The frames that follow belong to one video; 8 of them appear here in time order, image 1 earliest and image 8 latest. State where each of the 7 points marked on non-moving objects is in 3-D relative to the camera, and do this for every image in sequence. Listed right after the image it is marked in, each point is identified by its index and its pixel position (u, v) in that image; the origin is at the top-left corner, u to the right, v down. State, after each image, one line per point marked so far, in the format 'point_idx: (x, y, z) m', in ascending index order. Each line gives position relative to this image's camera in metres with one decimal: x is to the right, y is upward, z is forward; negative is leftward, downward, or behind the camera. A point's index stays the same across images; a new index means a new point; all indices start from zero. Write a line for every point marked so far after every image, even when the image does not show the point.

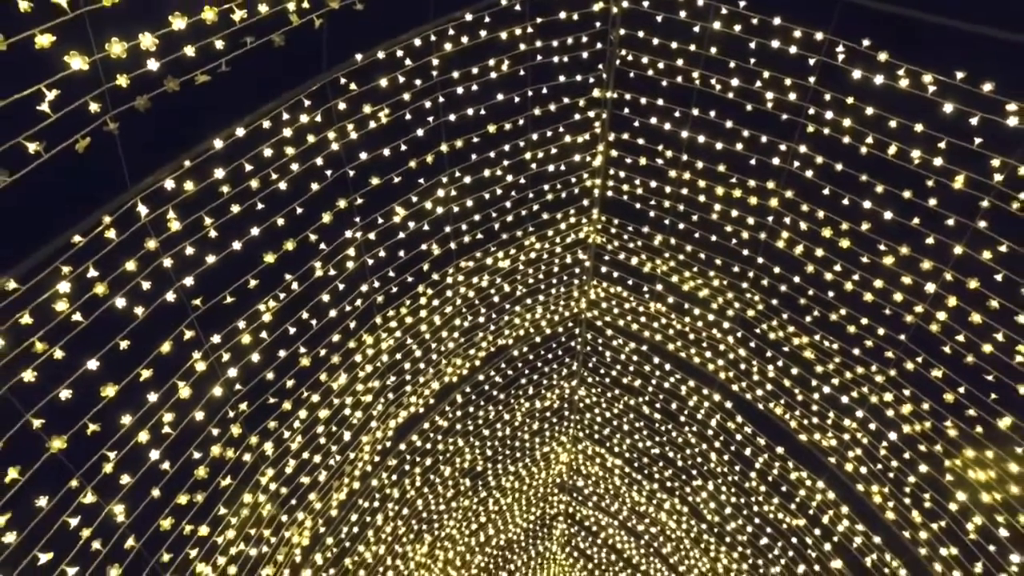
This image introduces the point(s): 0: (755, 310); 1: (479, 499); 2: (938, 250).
0: (+4.0, -0.2, +10.7) m
1: (-0.7, -4.4, +14.6) m
2: (+5.7, +0.5, +8.8) m
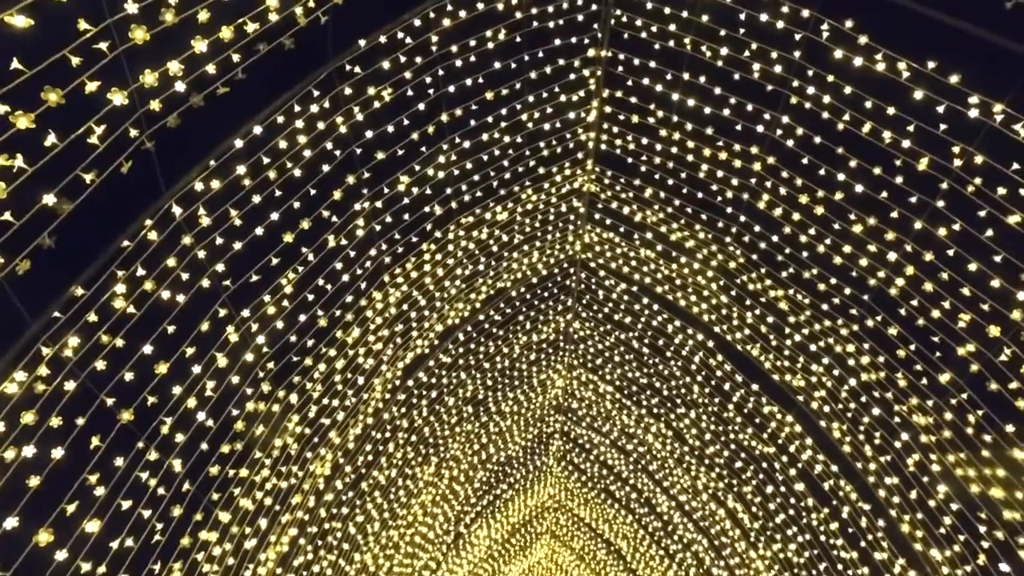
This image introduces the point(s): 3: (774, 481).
0: (+4.0, +0.6, +11.5) m
1: (-0.7, -3.1, +16.0) m
2: (+5.6, +1.0, +9.5) m
3: (+5.7, -4.0, +14.3) m
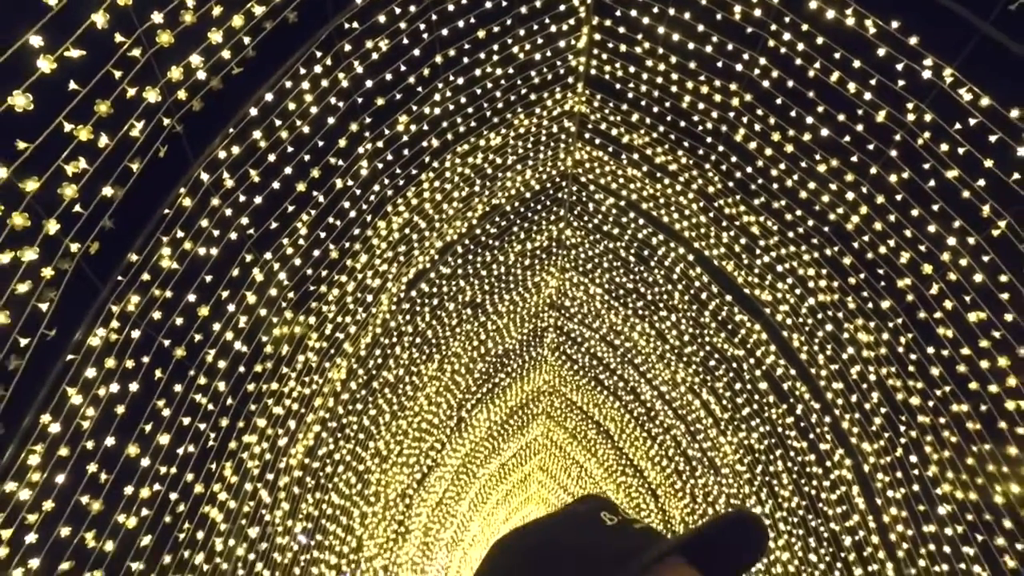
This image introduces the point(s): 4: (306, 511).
0: (+3.8, +1.9, +12.4) m
1: (-0.8, -0.8, +17.5) m
2: (+5.4, +1.9, +10.4) m
3: (+5.6, -2.1, +16.0) m
4: (-3.9, -4.2, +12.4) m
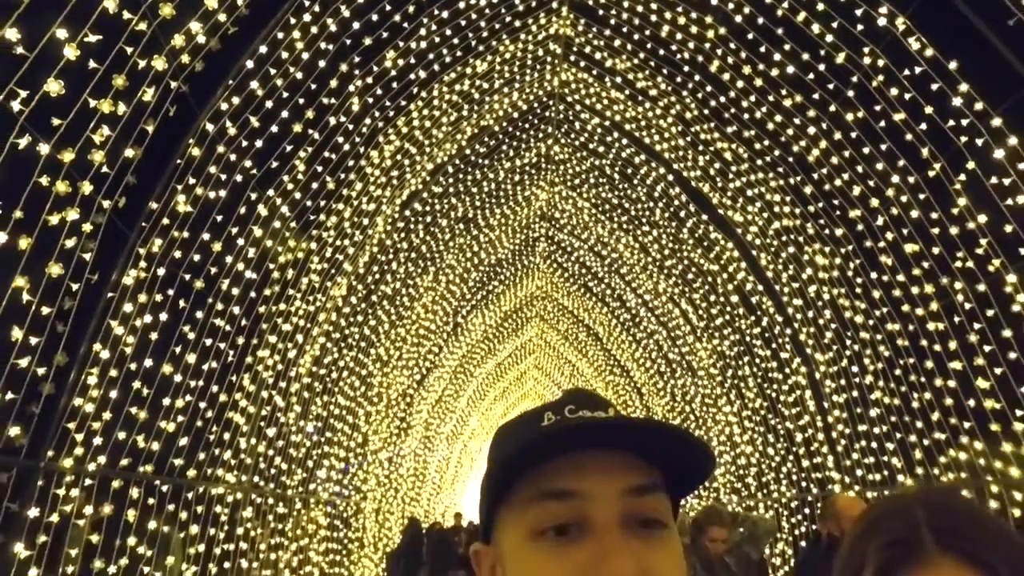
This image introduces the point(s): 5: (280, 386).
0: (+3.6, +3.4, +13.1) m
1: (-1.1, +1.5, +18.6) m
2: (+5.1, +3.1, +11.0) m
3: (+5.3, 0.0, +17.2) m
4: (-4.2, -2.6, +14.0) m
5: (-4.3, -1.8, +12.3) m
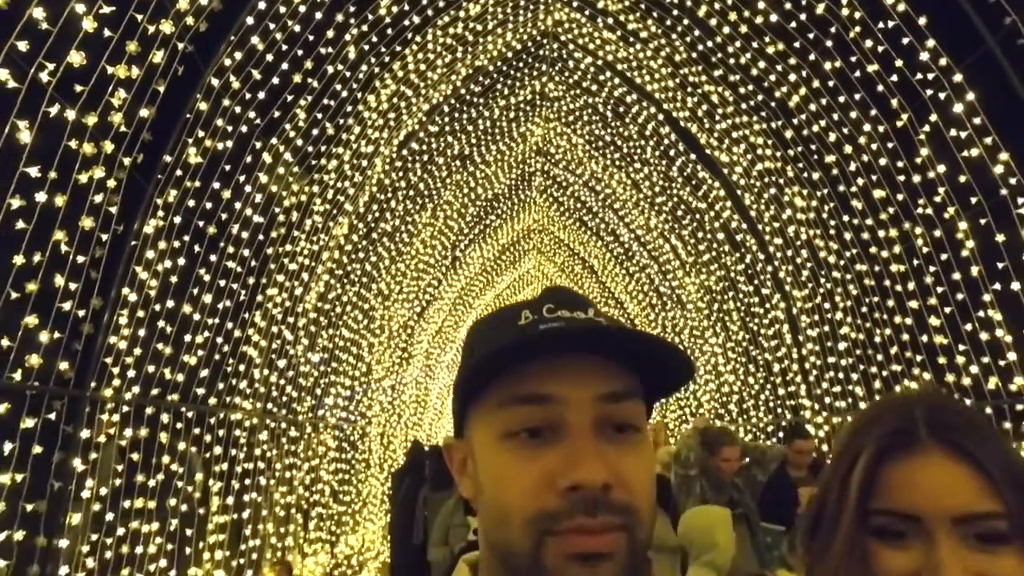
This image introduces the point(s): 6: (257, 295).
0: (+3.4, +4.6, +13.4) m
1: (-1.2, +3.3, +19.1) m
2: (+5.0, +4.1, +11.4) m
3: (+5.2, +1.7, +17.8) m
4: (-4.3, -1.3, +14.9) m
5: (-4.5, -0.7, +13.2) m
6: (-4.5, -0.1, +11.8) m
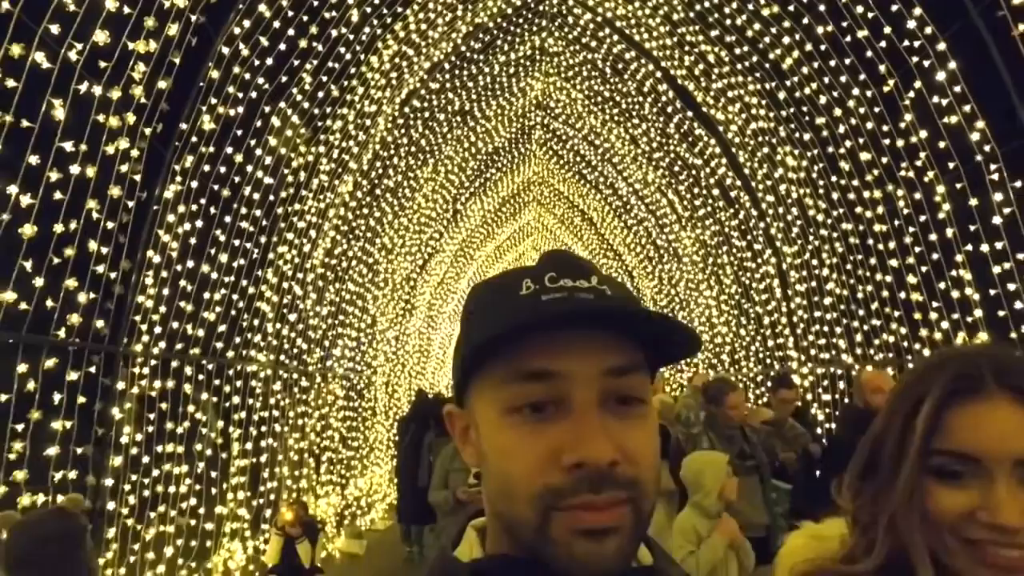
0: (+3.4, +5.5, +13.6) m
1: (-1.2, +4.6, +19.3) m
2: (+5.0, +4.8, +11.6) m
3: (+5.2, +2.9, +18.2) m
4: (-4.3, -0.2, +15.6) m
5: (-4.5, +0.2, +13.8) m
6: (-4.5, +0.7, +12.4) m
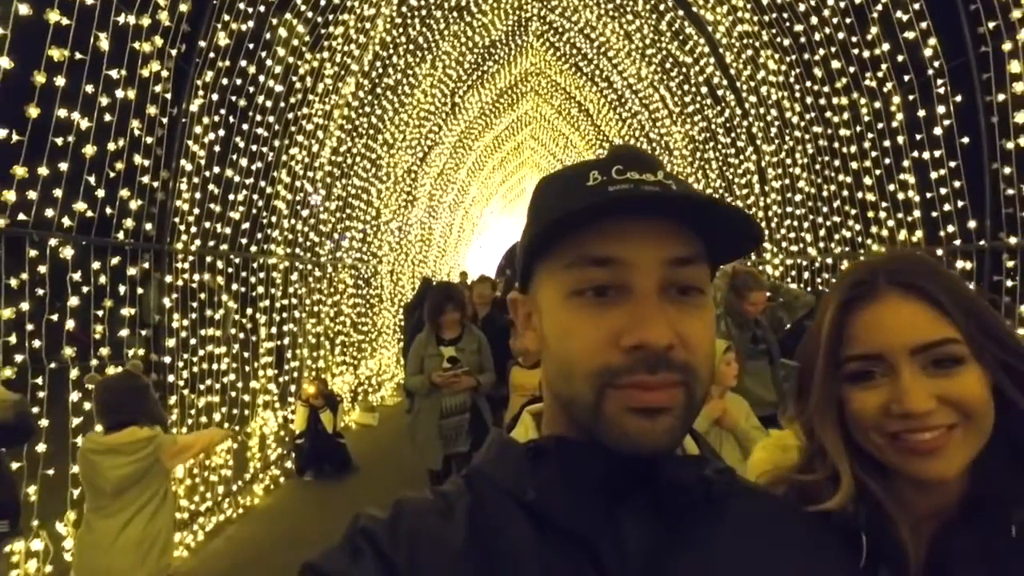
0: (+3.3, +7.7, +13.7) m
1: (-1.3, +7.8, +19.6) m
2: (+4.9, +6.7, +11.9) m
3: (+5.0, +5.9, +18.7) m
4: (-4.4, +2.3, +16.7) m
5: (-4.6, +2.5, +14.8) m
6: (-4.7, +2.7, +13.4) m
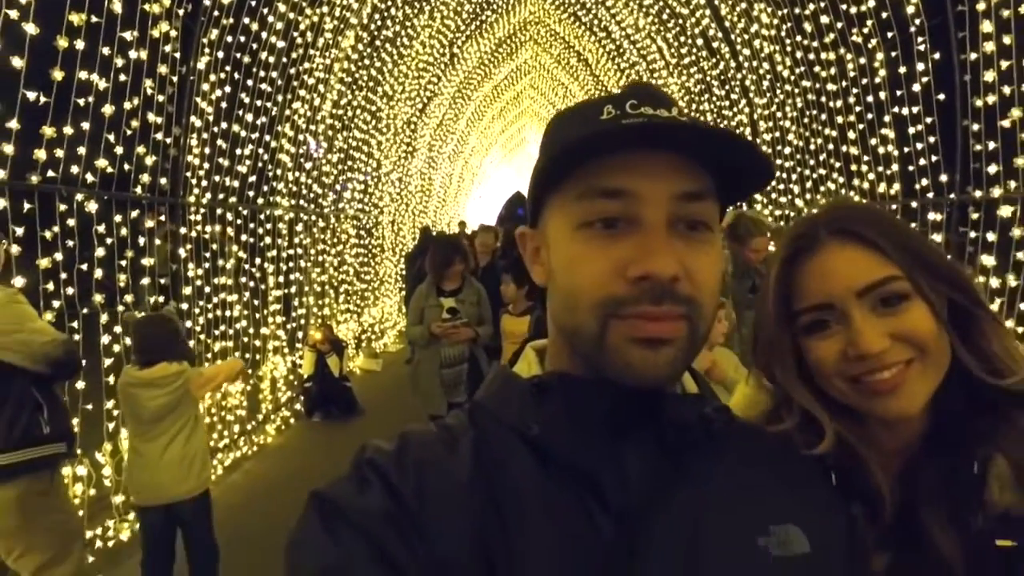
0: (+3.2, +8.7, +13.7) m
1: (-1.4, +9.3, +19.5) m
2: (+4.8, +7.6, +11.9) m
3: (+5.0, +7.3, +18.8) m
4: (-4.5, +3.6, +17.1) m
5: (-4.6, +3.6, +15.2) m
6: (-4.7, +3.7, +13.7) m
